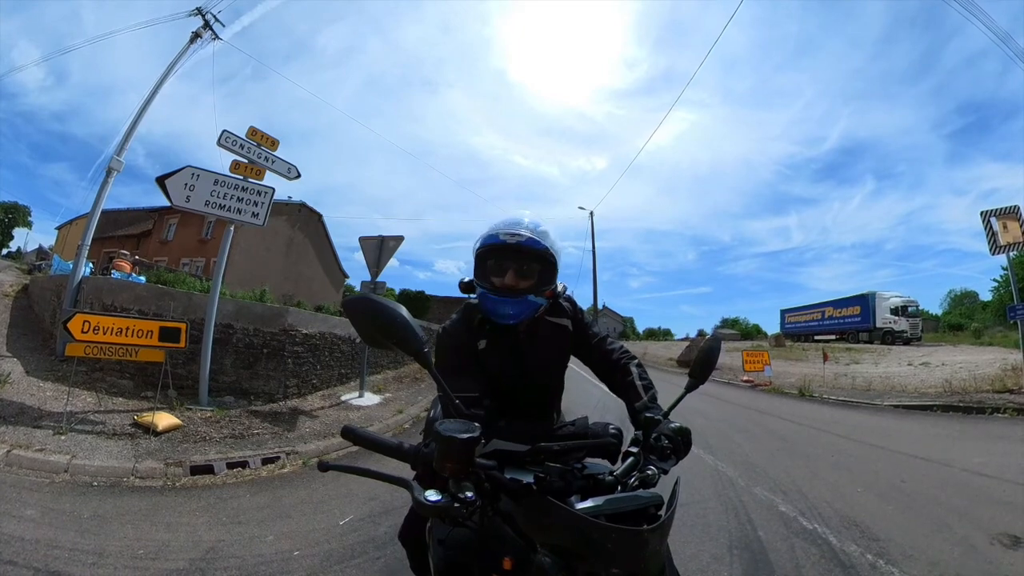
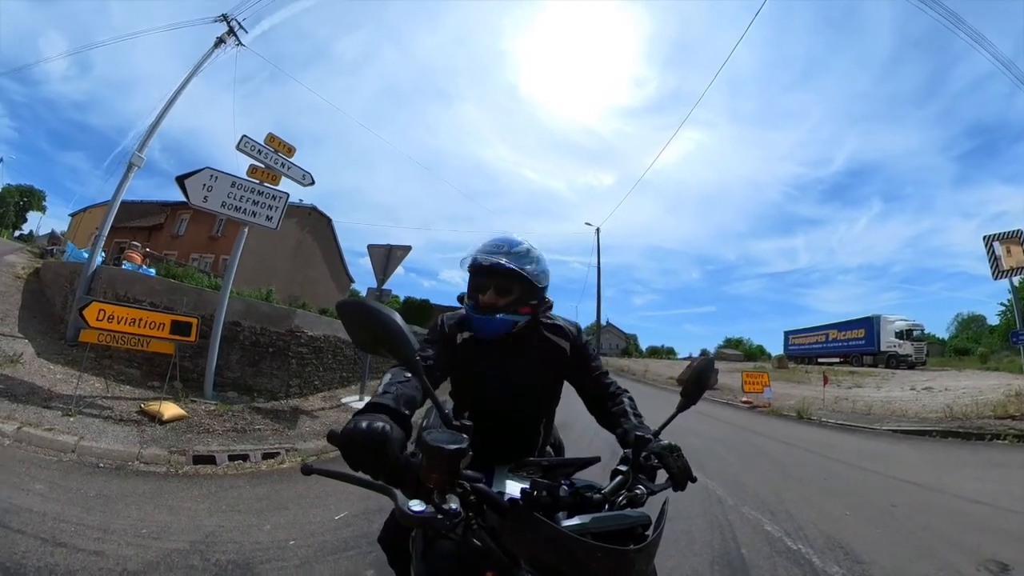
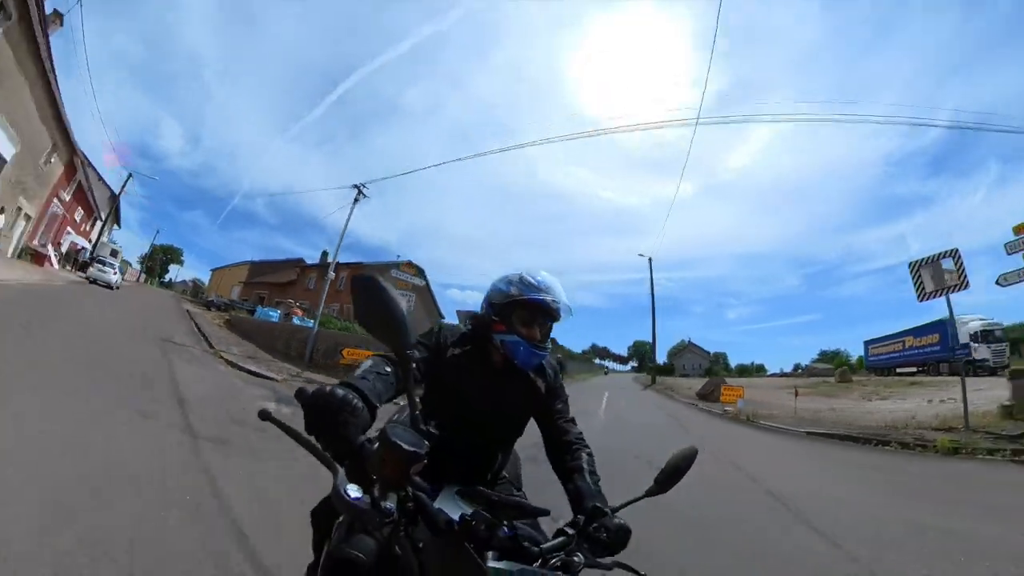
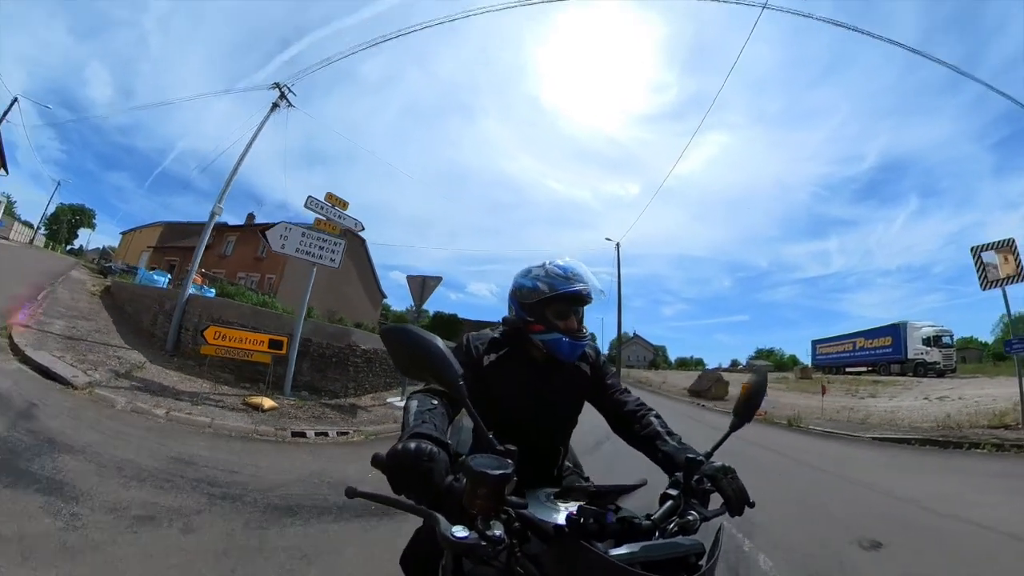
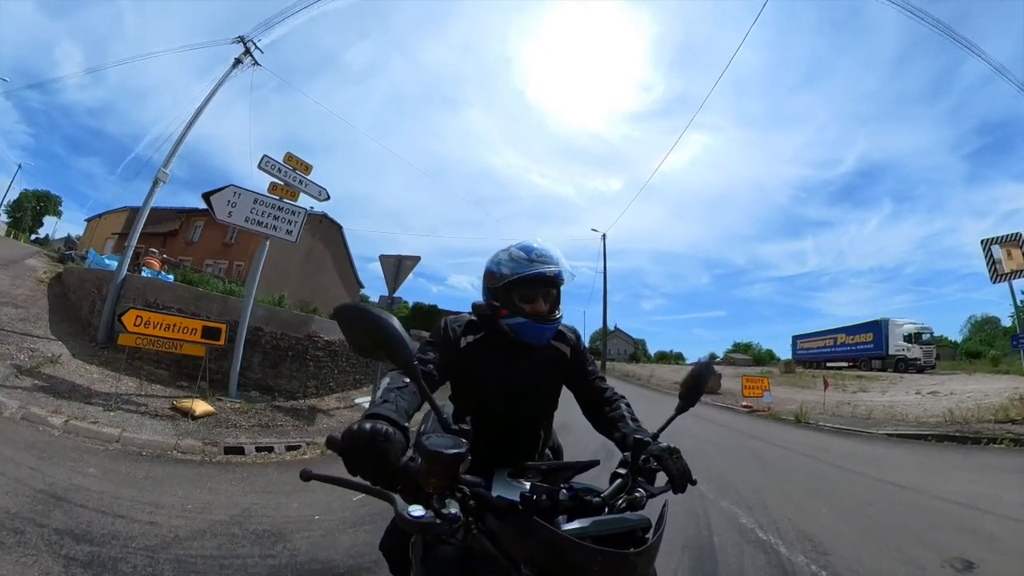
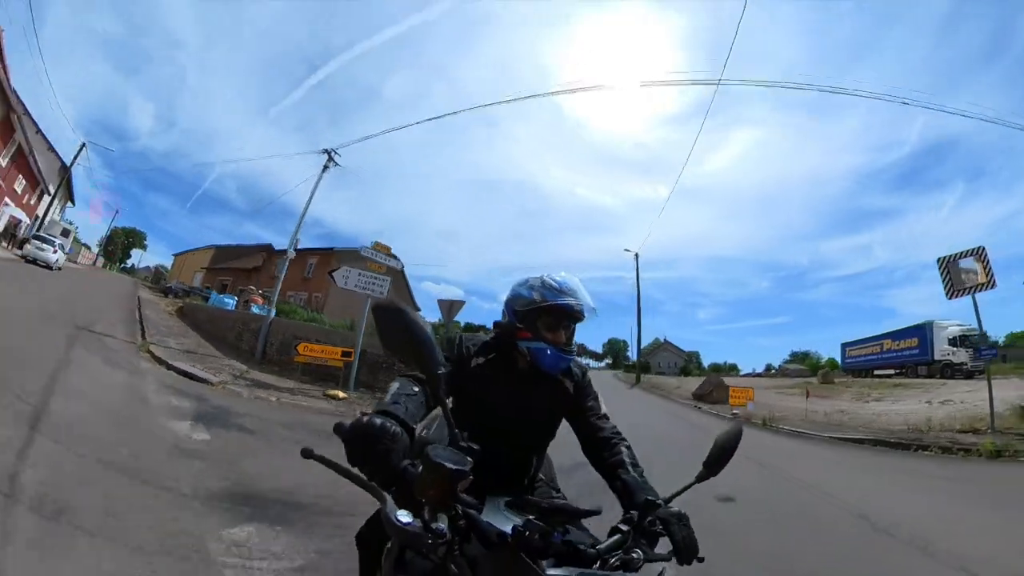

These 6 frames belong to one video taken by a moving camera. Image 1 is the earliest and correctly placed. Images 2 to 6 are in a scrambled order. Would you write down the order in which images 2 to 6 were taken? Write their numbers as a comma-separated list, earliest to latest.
2, 5, 4, 6, 3
